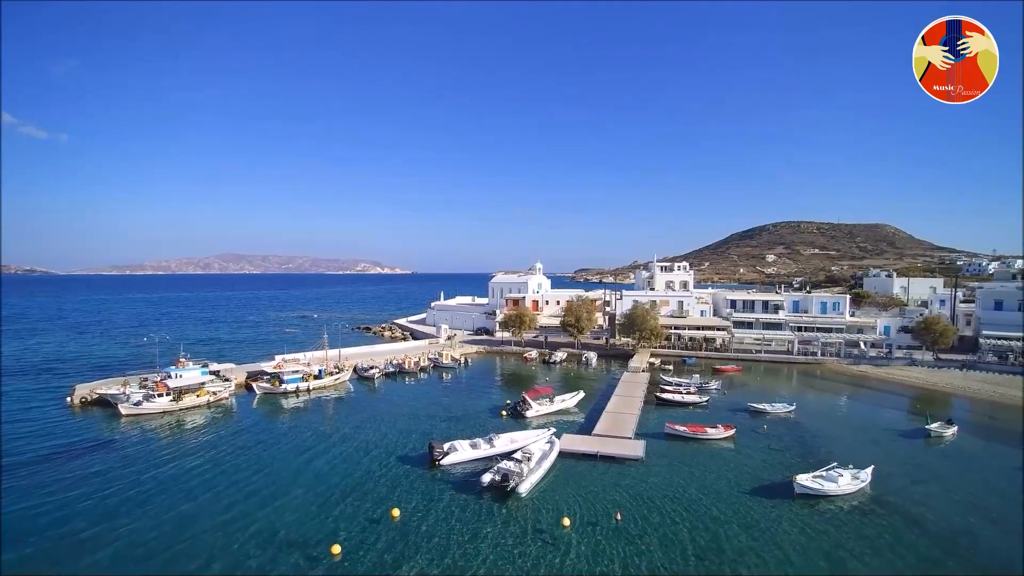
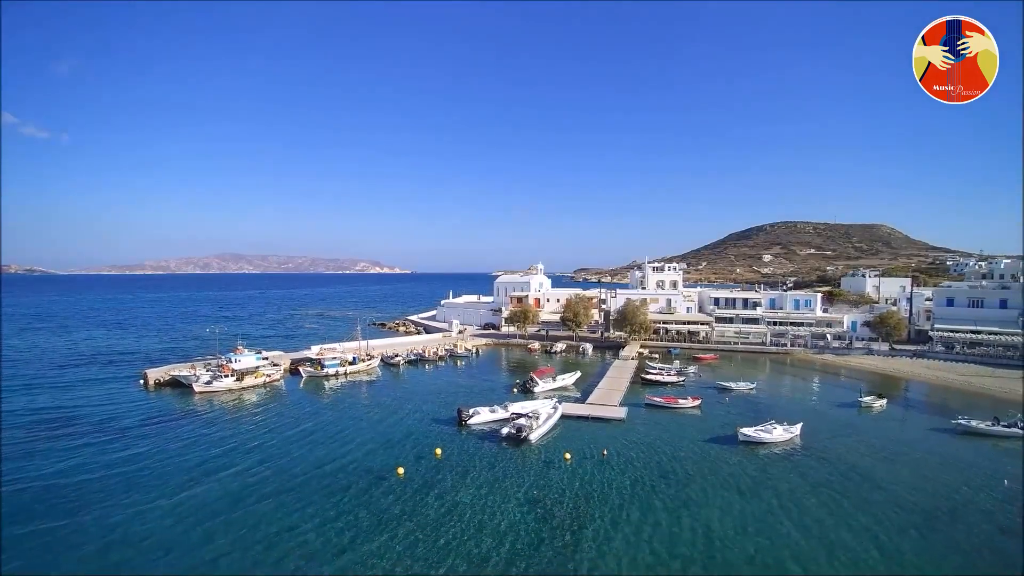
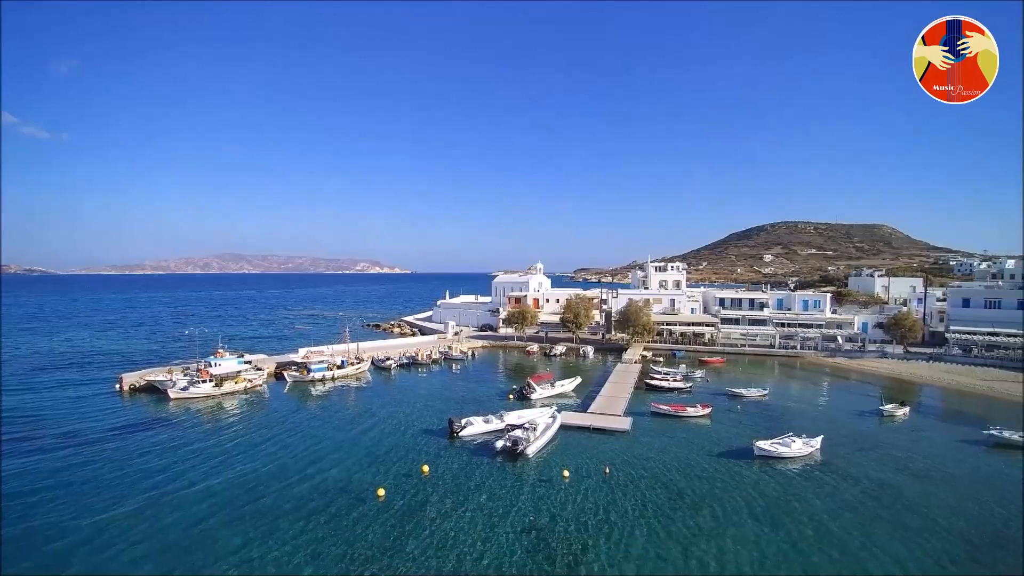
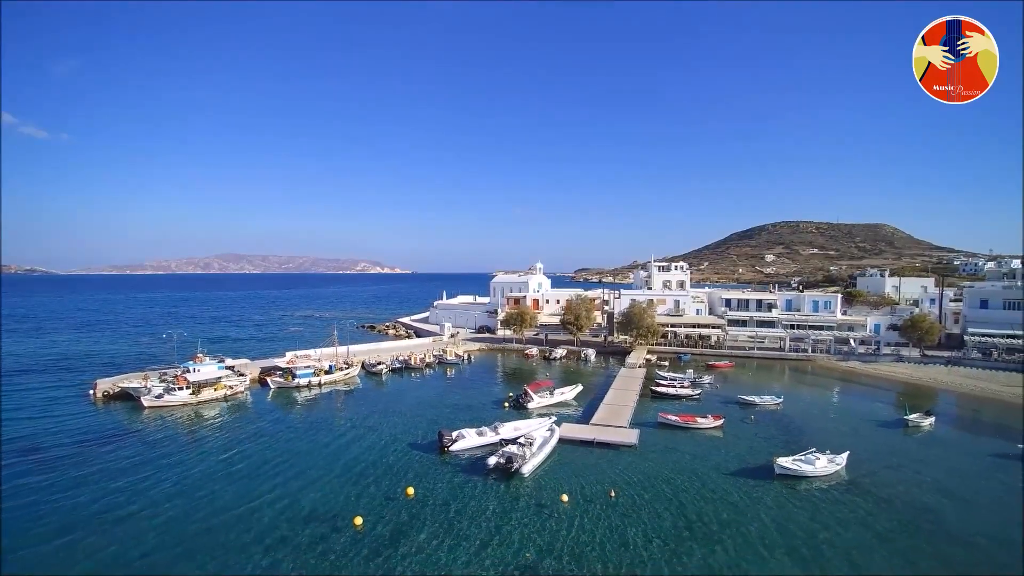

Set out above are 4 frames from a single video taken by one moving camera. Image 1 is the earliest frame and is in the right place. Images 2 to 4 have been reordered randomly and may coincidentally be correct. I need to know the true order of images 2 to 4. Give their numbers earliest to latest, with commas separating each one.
4, 3, 2
